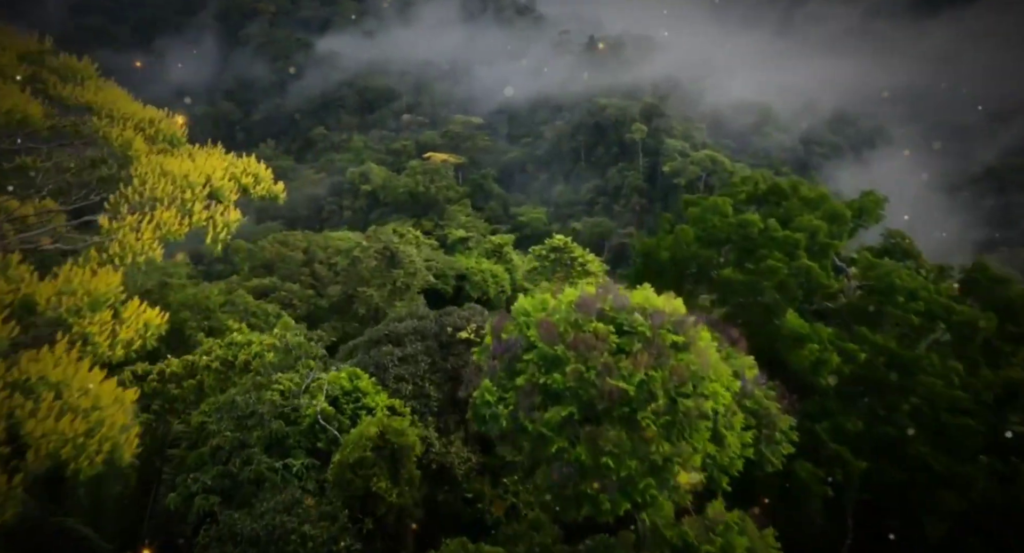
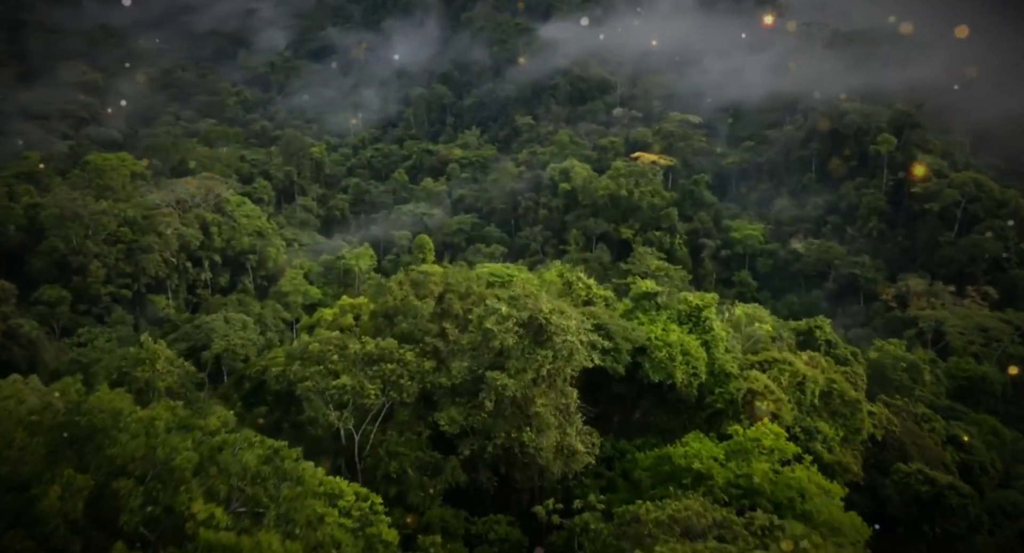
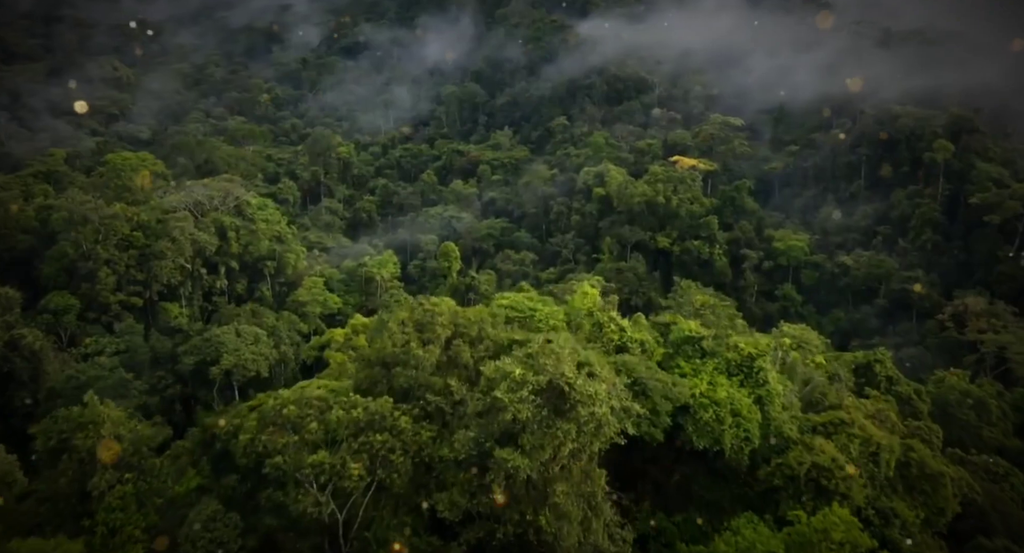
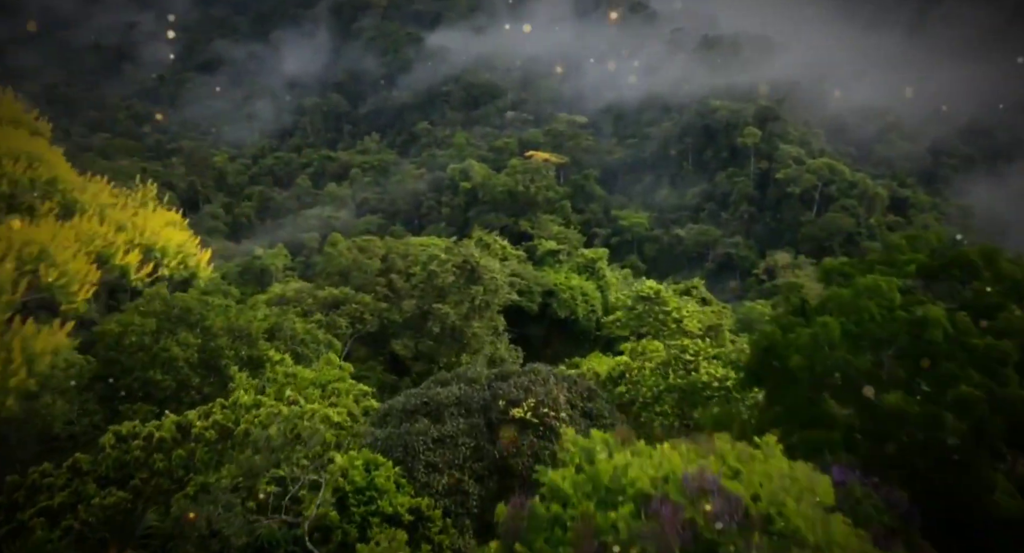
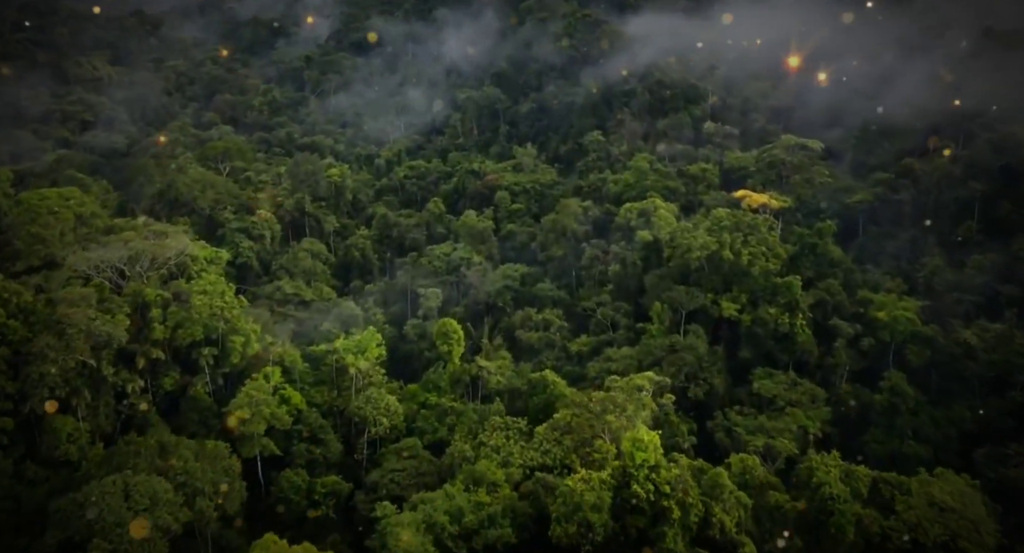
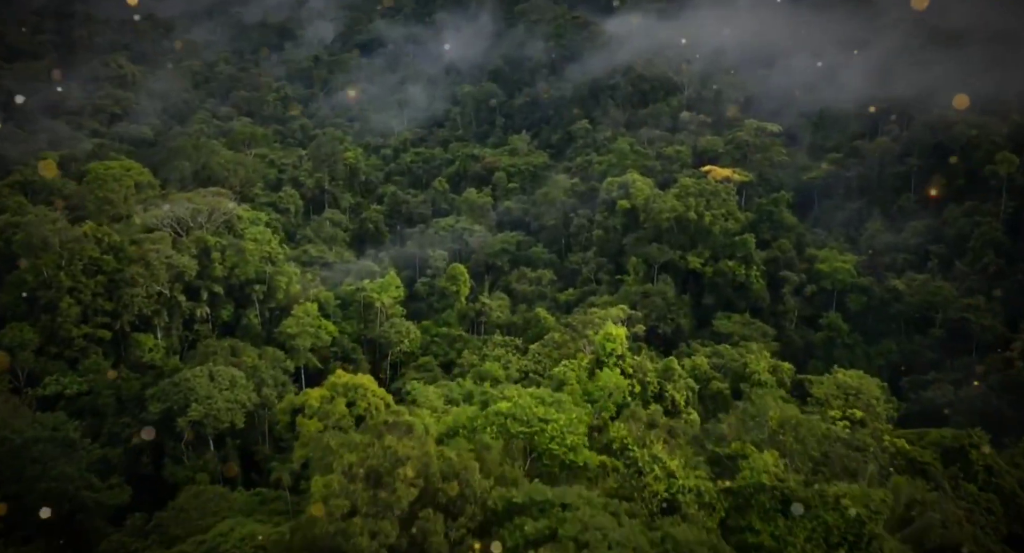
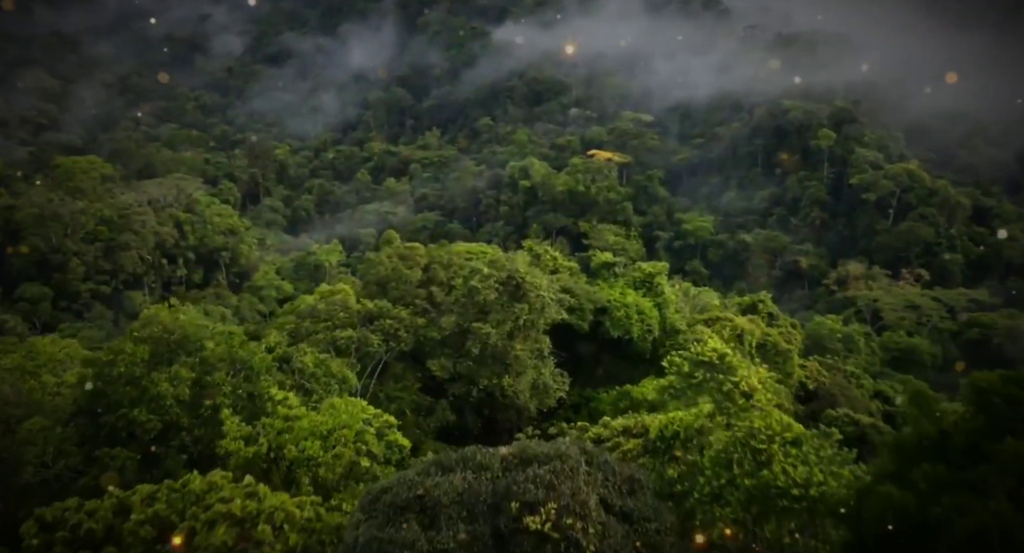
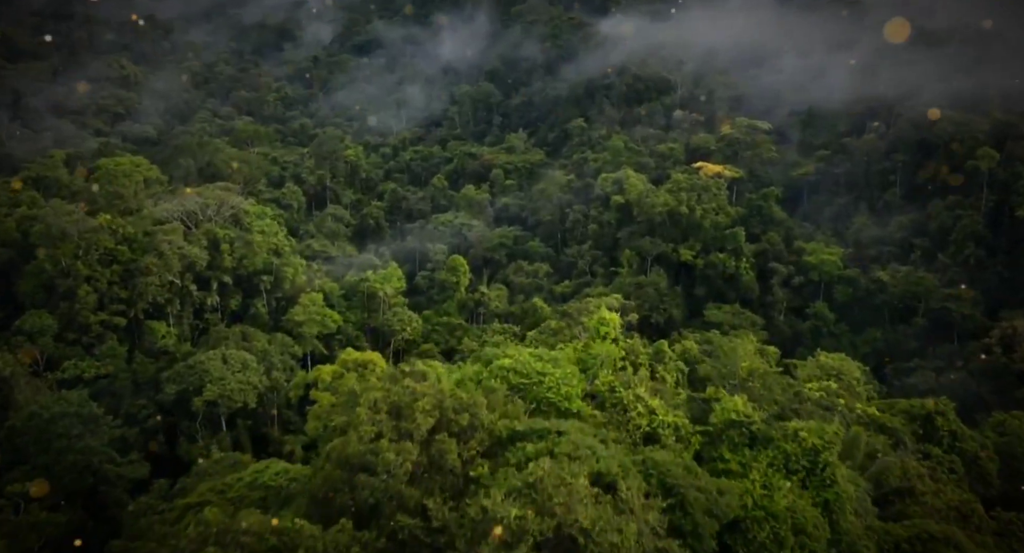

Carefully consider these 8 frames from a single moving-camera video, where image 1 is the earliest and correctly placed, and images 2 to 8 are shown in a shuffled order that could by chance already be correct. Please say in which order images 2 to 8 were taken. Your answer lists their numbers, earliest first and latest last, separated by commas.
4, 7, 2, 3, 8, 6, 5
